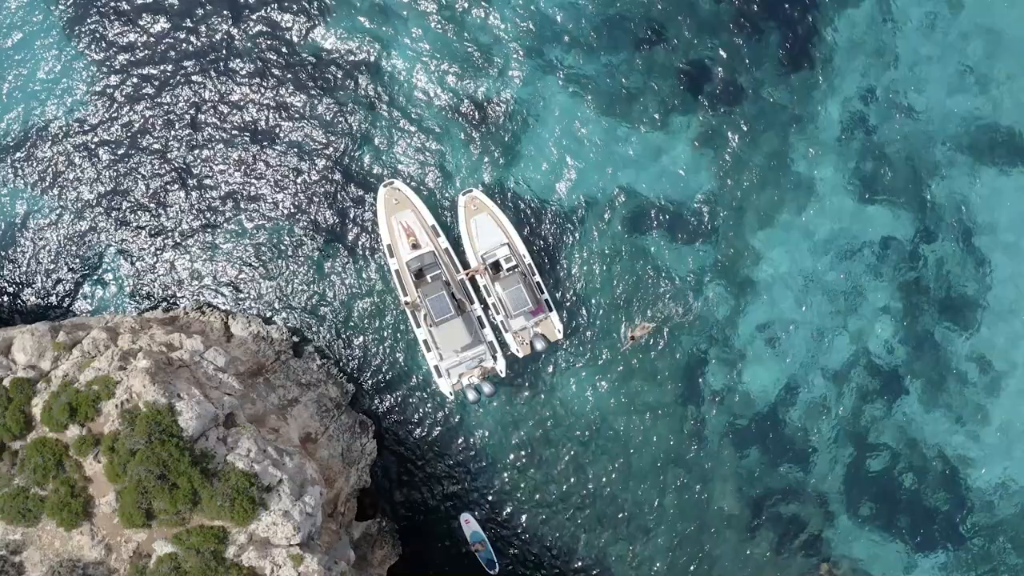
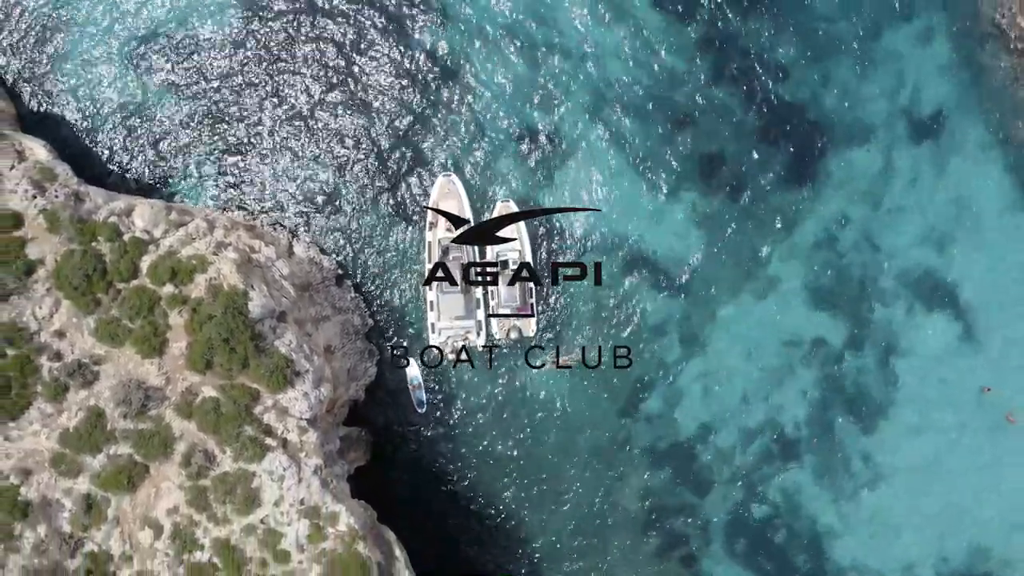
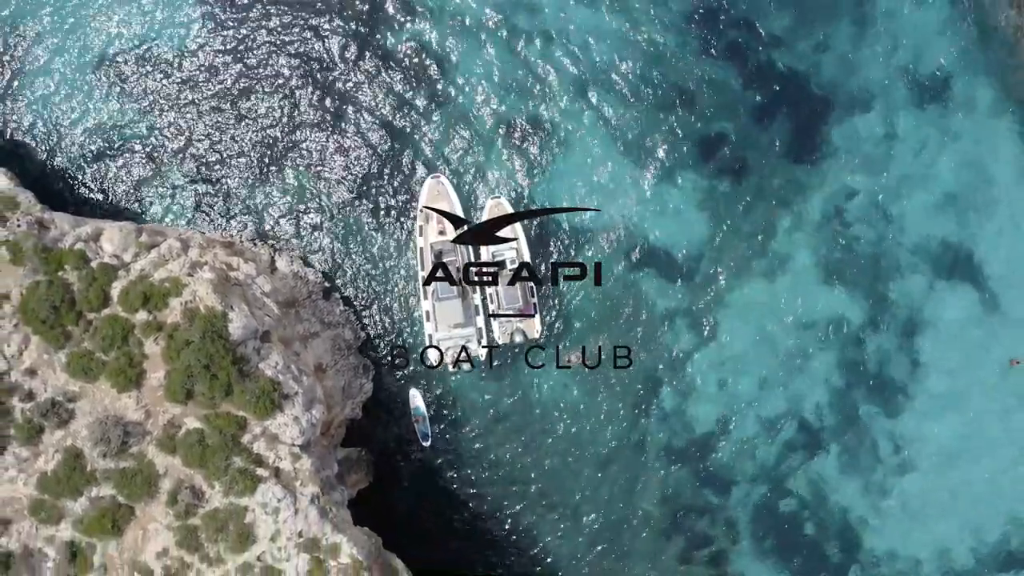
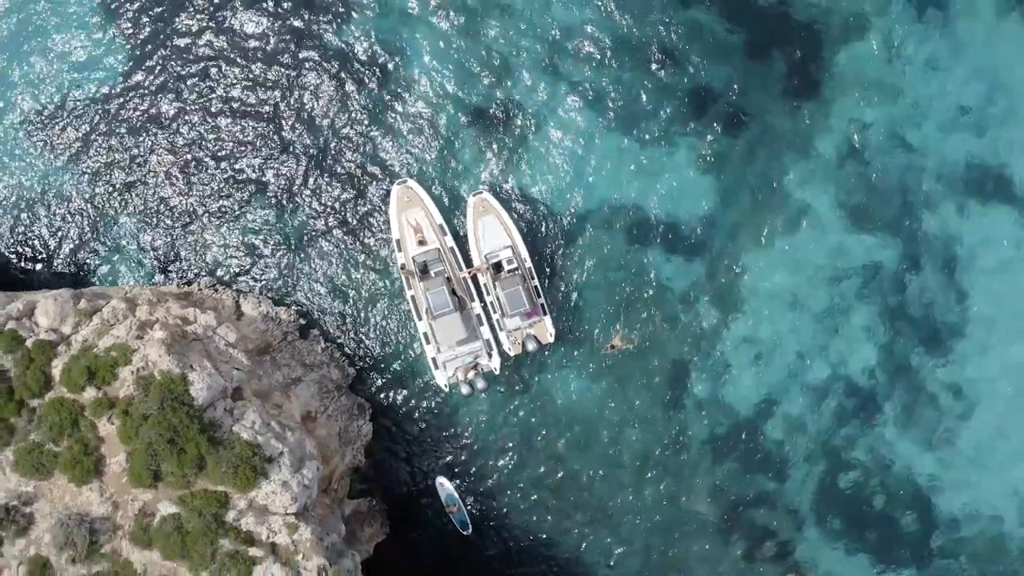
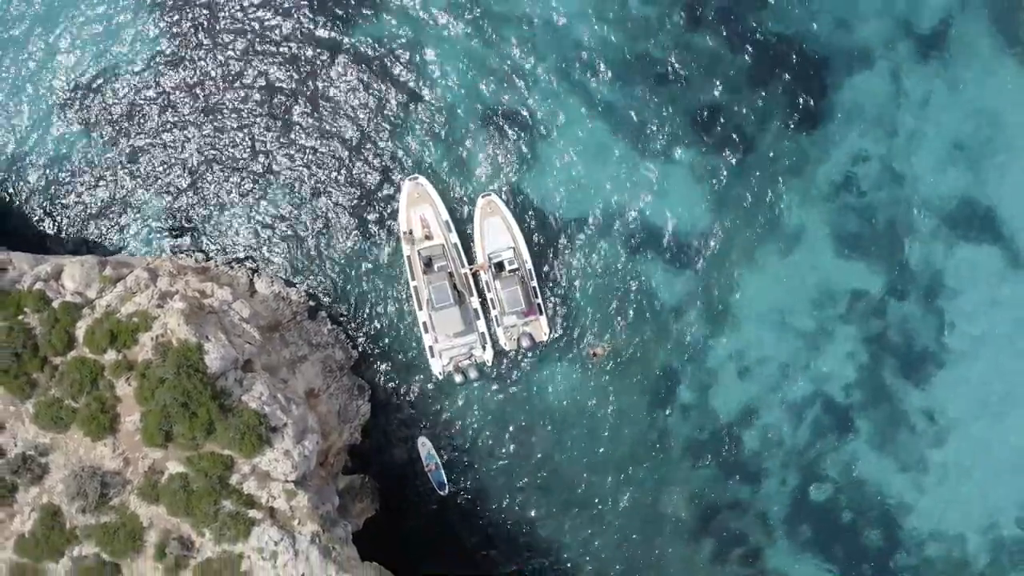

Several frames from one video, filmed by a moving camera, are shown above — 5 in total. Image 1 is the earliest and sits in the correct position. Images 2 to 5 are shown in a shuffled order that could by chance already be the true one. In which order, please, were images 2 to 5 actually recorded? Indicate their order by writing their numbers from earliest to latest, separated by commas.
4, 5, 3, 2
